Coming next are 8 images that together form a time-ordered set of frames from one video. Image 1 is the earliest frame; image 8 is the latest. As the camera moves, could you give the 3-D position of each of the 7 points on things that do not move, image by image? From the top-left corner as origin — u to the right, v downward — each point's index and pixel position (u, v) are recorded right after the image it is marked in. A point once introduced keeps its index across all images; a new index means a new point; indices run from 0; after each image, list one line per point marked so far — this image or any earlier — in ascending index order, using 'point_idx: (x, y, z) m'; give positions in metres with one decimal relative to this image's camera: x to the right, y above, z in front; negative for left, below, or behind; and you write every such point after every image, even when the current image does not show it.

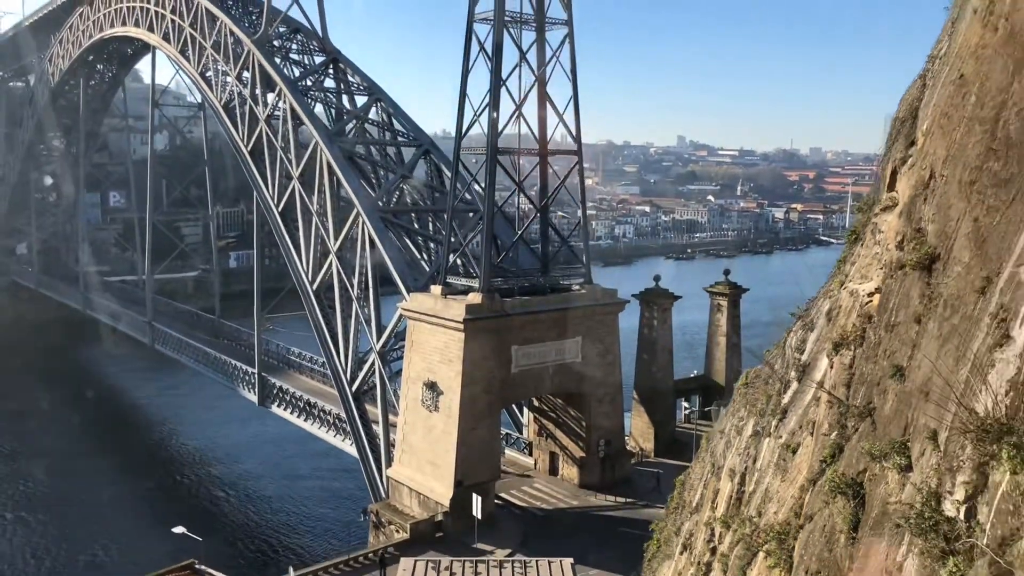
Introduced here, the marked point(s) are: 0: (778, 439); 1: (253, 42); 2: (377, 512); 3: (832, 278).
0: (+1.0, -0.6, +3.2) m
1: (-3.8, +3.6, +12.0) m
2: (-1.4, -2.3, +8.5) m
3: (+1.3, 0.0, +3.4) m
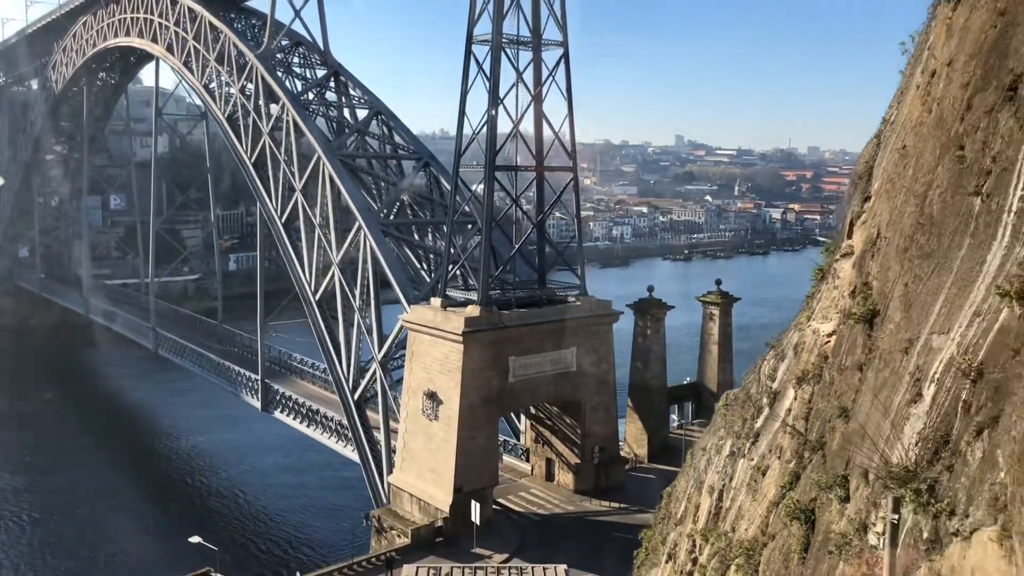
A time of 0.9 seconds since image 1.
0: (+1.0, -0.7, +3.5) m
1: (-3.8, +3.5, +12.3) m
2: (-1.4, -2.5, +8.8) m
3: (+1.3, -0.1, +3.7) m
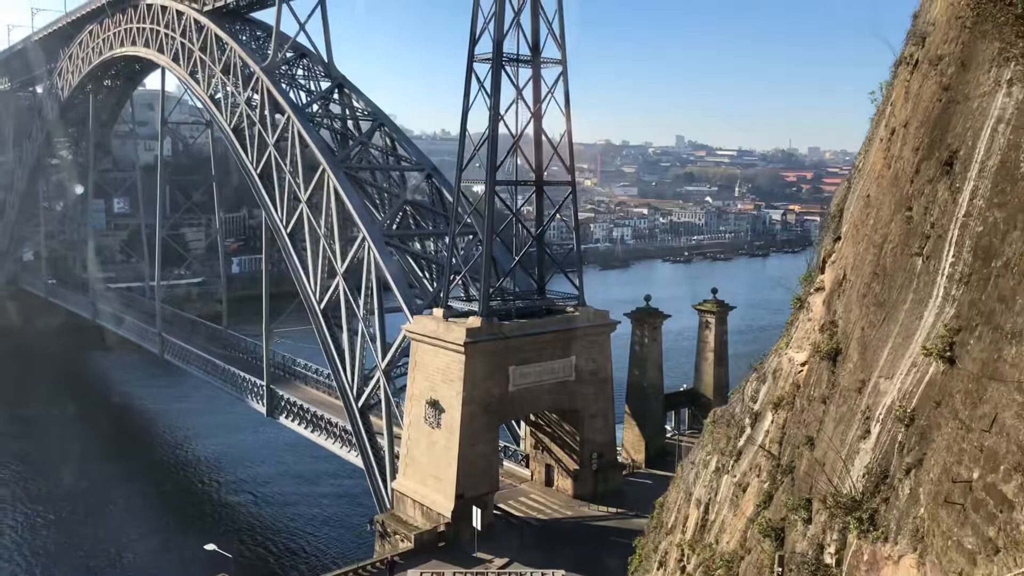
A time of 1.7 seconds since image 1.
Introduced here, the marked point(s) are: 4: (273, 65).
0: (+1.0, -0.9, +3.8) m
1: (-3.8, +3.3, +12.6) m
2: (-1.4, -2.6, +9.1) m
3: (+1.3, -0.3, +4.0) m
4: (-3.7, +3.5, +12.7) m
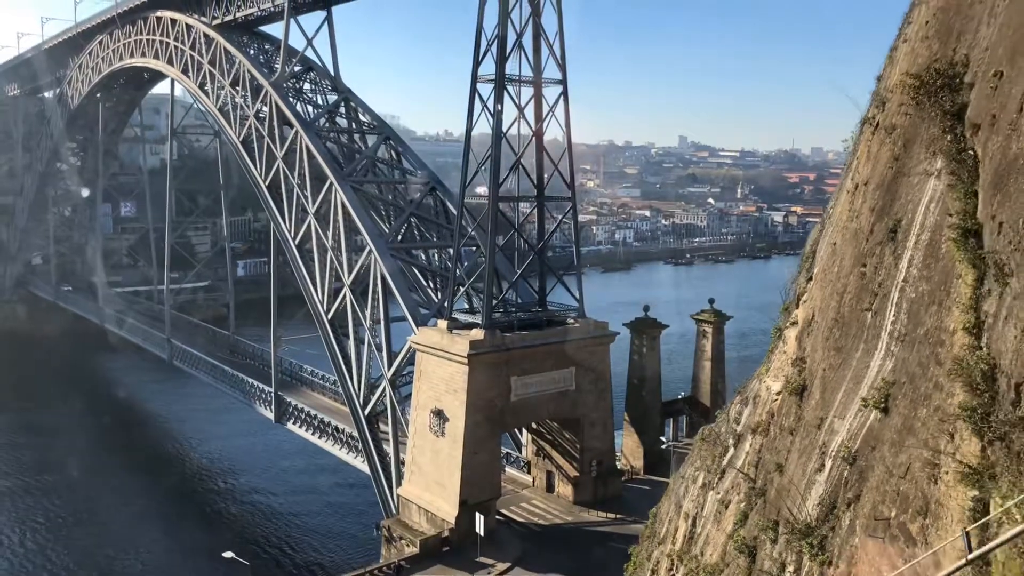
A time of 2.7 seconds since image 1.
0: (+1.0, -1.0, +4.1) m
1: (-3.8, +3.2, +12.9) m
2: (-1.4, -2.7, +9.4) m
3: (+1.3, -0.4, +4.3) m
4: (-3.7, +3.3, +13.1) m
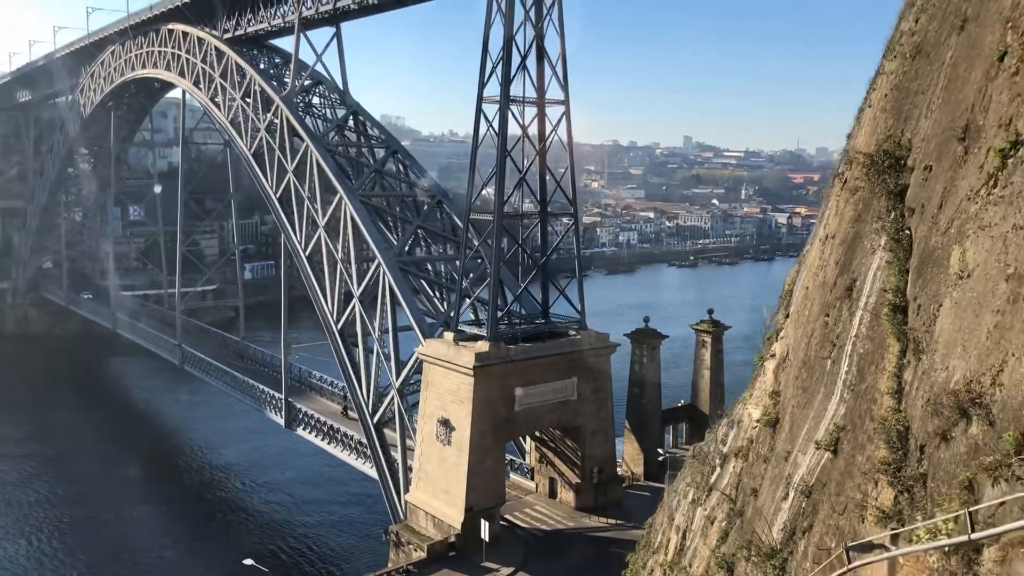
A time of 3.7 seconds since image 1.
0: (+1.0, -1.2, +4.4) m
1: (-3.7, +3.0, +13.2) m
2: (-1.4, -2.9, +9.7) m
3: (+1.3, -0.6, +4.6) m
4: (-3.6, +3.2, +13.4) m
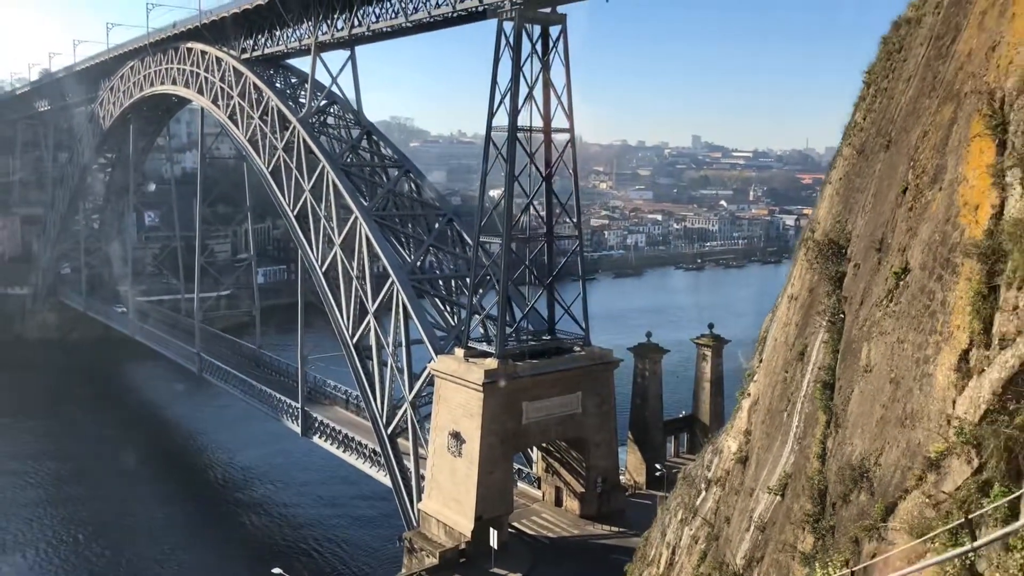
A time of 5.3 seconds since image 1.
0: (+1.1, -1.4, +4.9) m
1: (-3.6, +2.8, +13.8) m
2: (-1.3, -3.1, +10.2) m
3: (+1.3, -0.8, +5.1) m
4: (-3.5, +2.9, +14.0) m
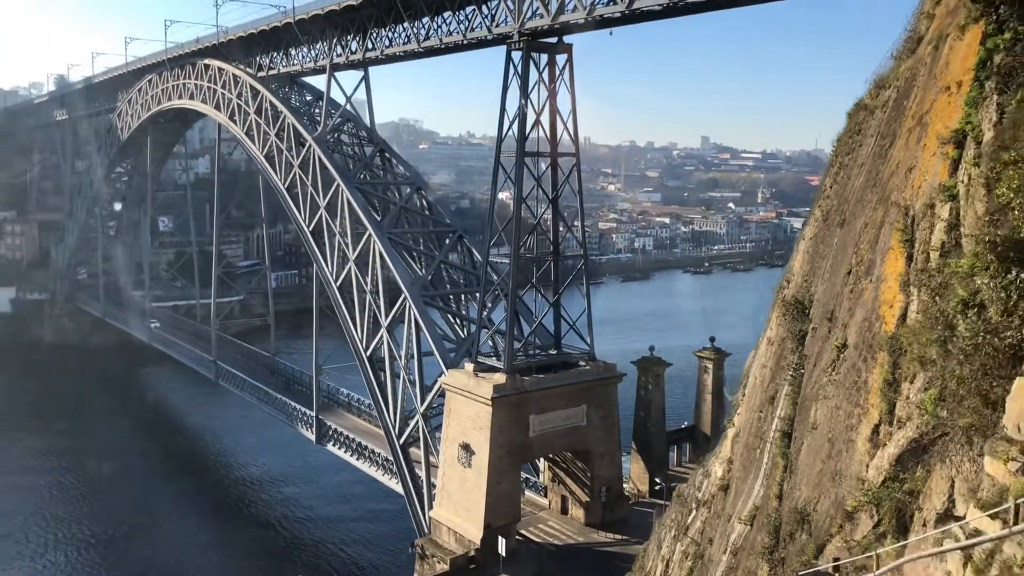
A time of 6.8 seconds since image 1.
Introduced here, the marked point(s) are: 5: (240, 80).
0: (+1.1, -1.7, +5.4) m
1: (-3.4, +2.6, +14.3) m
2: (-1.2, -3.4, +10.7) m
3: (+1.4, -1.1, +5.5) m
4: (-3.3, +2.7, +14.4) m
5: (-5.7, +4.3, +17.1) m
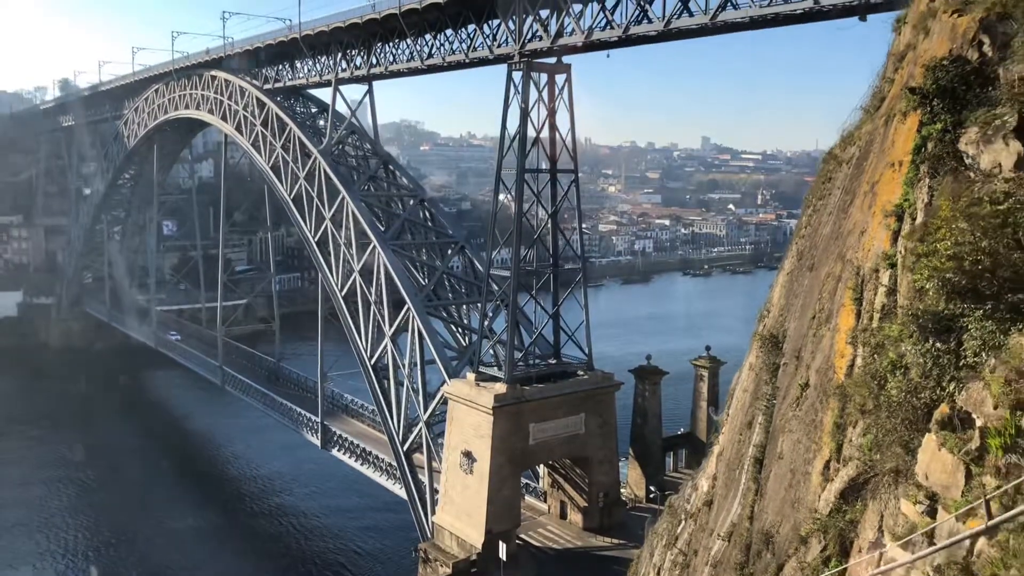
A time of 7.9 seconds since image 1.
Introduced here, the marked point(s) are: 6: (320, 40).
0: (+1.1, -1.8, +5.7) m
1: (-3.4, +2.4, +14.6) m
2: (-1.2, -3.5, +11.1) m
3: (+1.4, -1.2, +5.9) m
4: (-3.3, +2.5, +14.8) m
5: (-5.6, +4.2, +17.5) m
6: (-3.6, +4.7, +15.5) m
